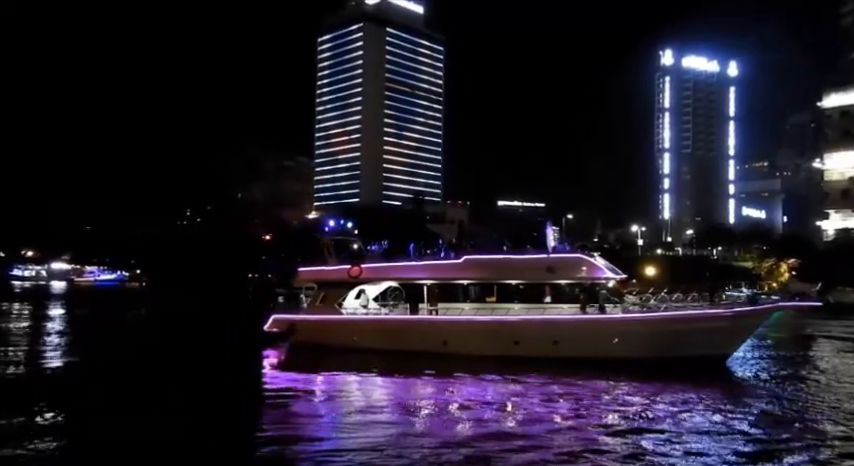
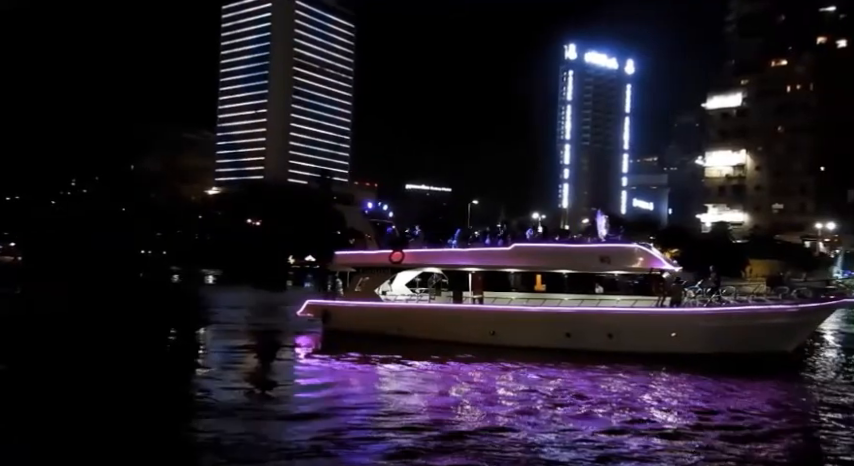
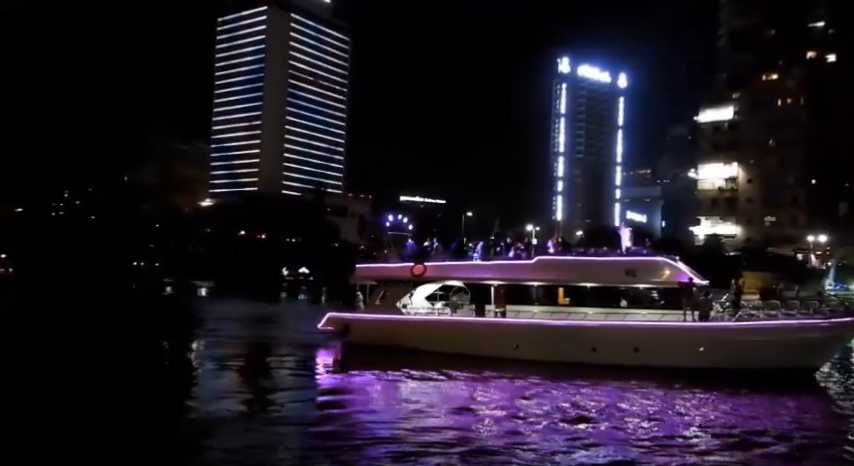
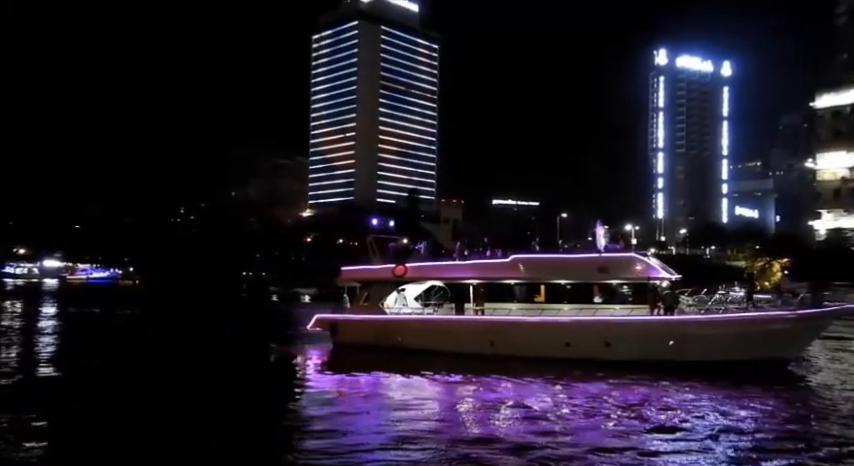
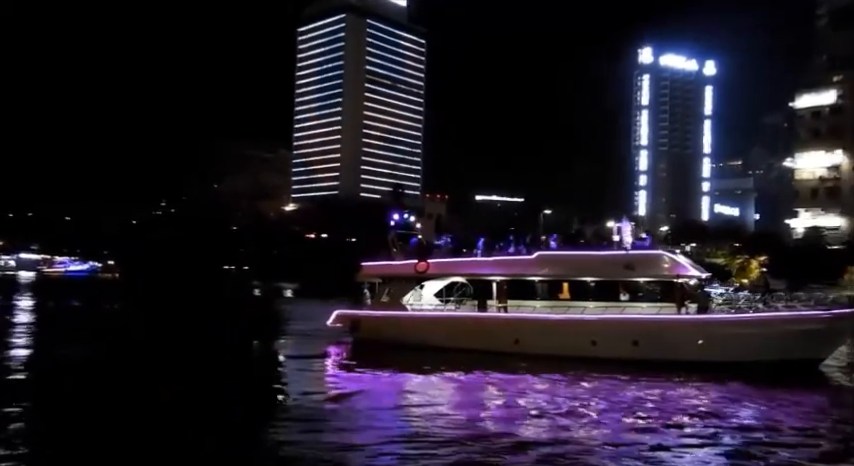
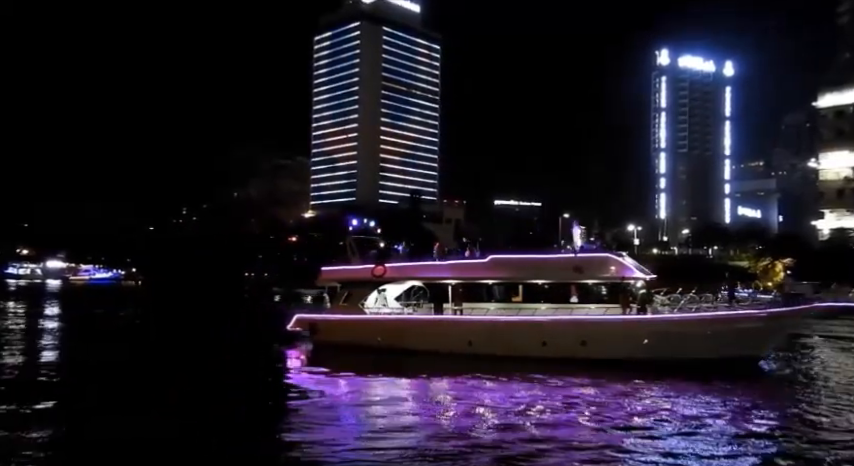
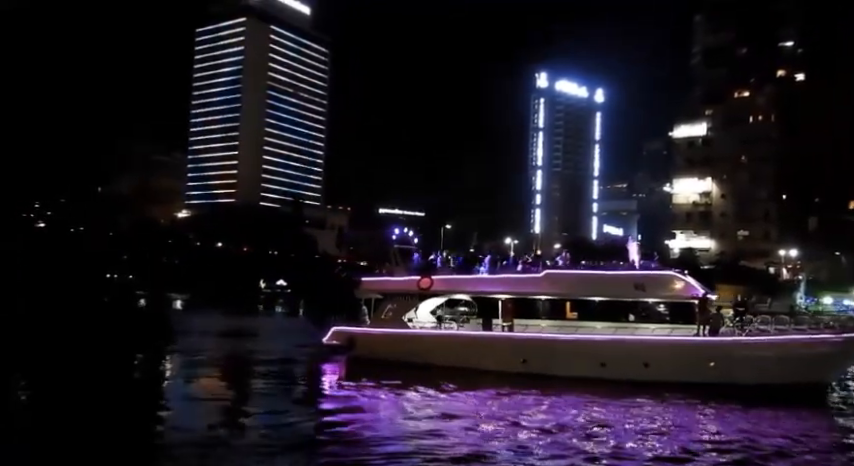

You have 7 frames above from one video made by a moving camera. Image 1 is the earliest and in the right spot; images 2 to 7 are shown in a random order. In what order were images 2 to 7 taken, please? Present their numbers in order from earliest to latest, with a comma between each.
6, 4, 5, 2, 3, 7
